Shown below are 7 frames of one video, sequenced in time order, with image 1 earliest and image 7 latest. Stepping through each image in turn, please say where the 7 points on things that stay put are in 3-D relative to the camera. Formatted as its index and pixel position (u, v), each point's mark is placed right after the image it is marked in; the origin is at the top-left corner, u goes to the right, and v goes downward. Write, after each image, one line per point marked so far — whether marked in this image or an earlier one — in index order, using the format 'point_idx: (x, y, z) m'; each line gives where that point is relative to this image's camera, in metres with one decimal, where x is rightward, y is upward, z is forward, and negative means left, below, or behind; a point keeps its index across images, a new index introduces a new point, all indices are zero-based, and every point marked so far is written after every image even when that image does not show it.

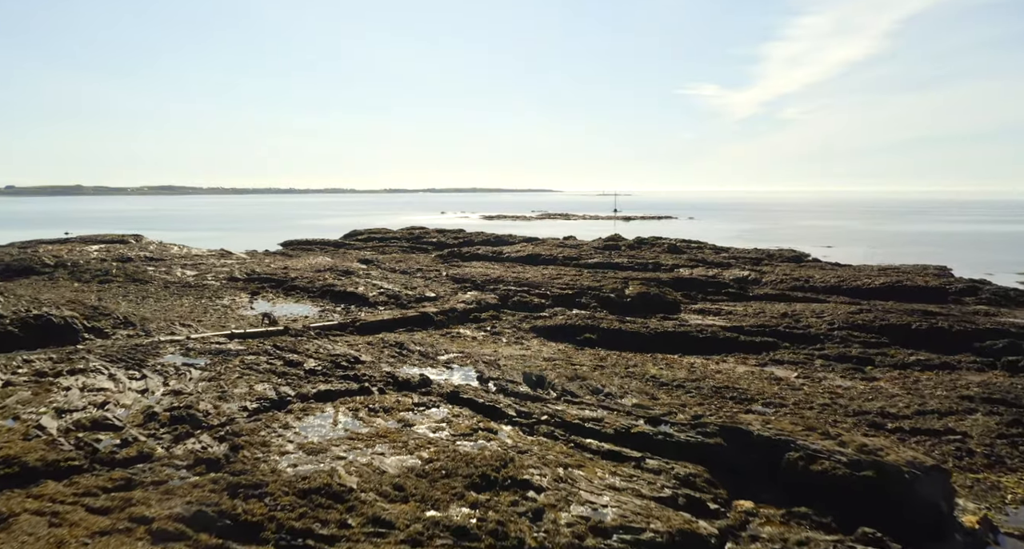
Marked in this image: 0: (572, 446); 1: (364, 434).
0: (+1.1, -3.1, +10.3) m
1: (-2.6, -2.8, +10.2) m
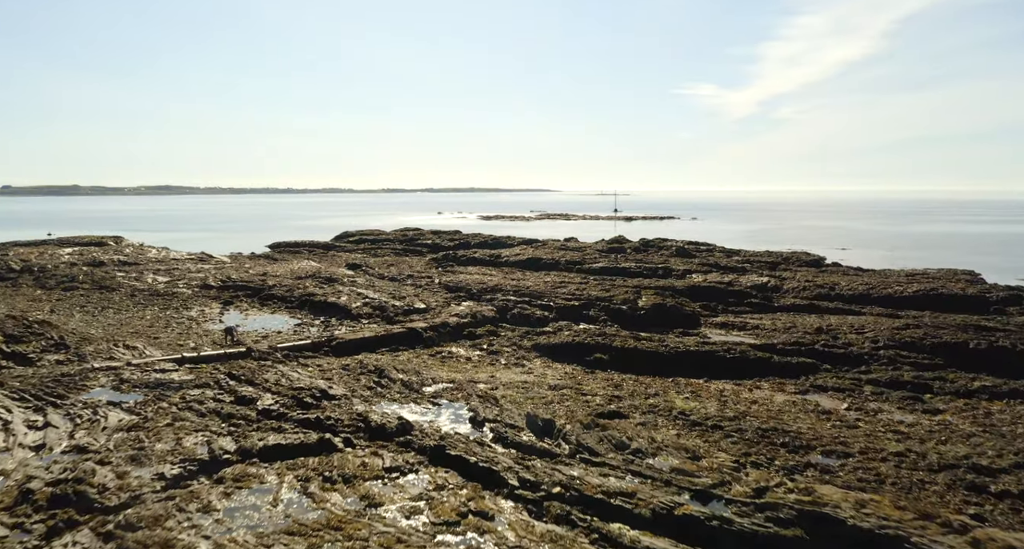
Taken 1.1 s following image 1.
0: (+1.1, -3.4, +7.5) m
1: (-2.6, -3.2, +7.4) m
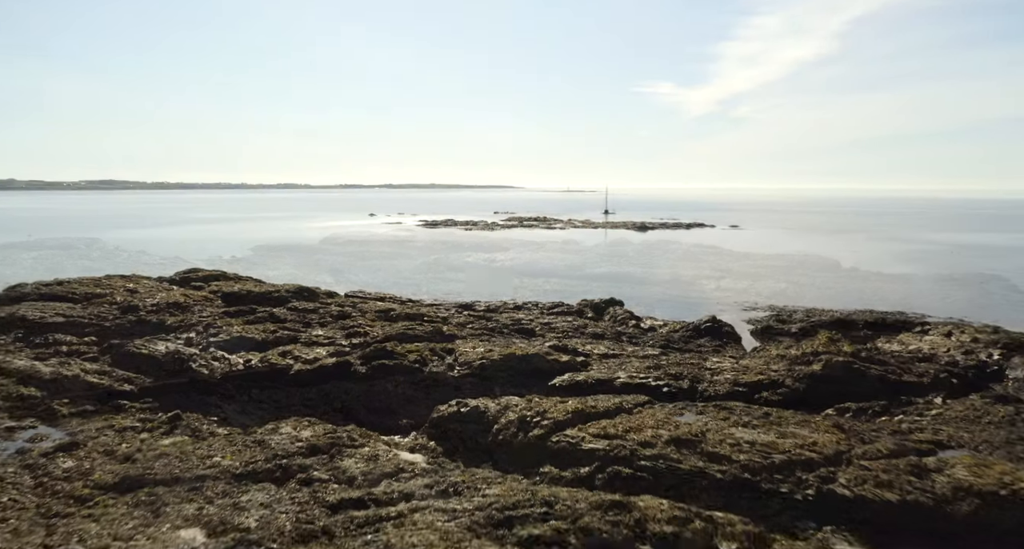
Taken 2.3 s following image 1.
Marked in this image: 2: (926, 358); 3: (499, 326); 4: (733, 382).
0: (+1.1, -3.9, +4.6) m
1: (-2.6, -3.6, +4.6) m
2: (+12.3, -2.5, +17.1) m
3: (-0.5, -1.7, +19.3) m
4: (+5.4, -2.6, +14.1) m
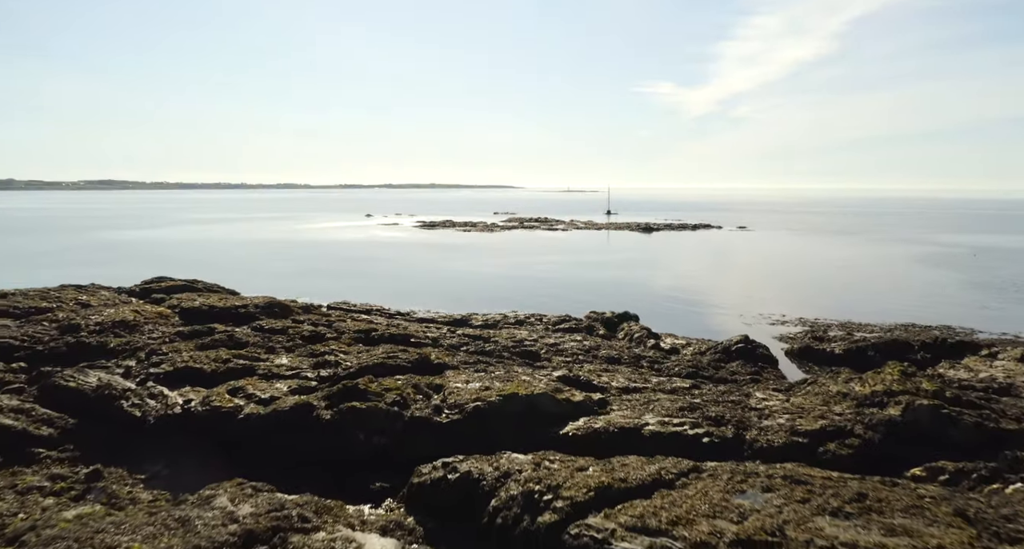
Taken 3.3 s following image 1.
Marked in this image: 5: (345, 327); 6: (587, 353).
0: (+1.1, -4.3, +1.9) m
1: (-2.5, -4.1, +1.8) m
2: (+12.3, -2.9, +14.4) m
3: (-0.4, -2.2, +16.5) m
4: (+5.4, -3.1, +11.4) m
5: (-5.1, -1.6, +17.6) m
6: (+2.2, -2.4, +17.2) m
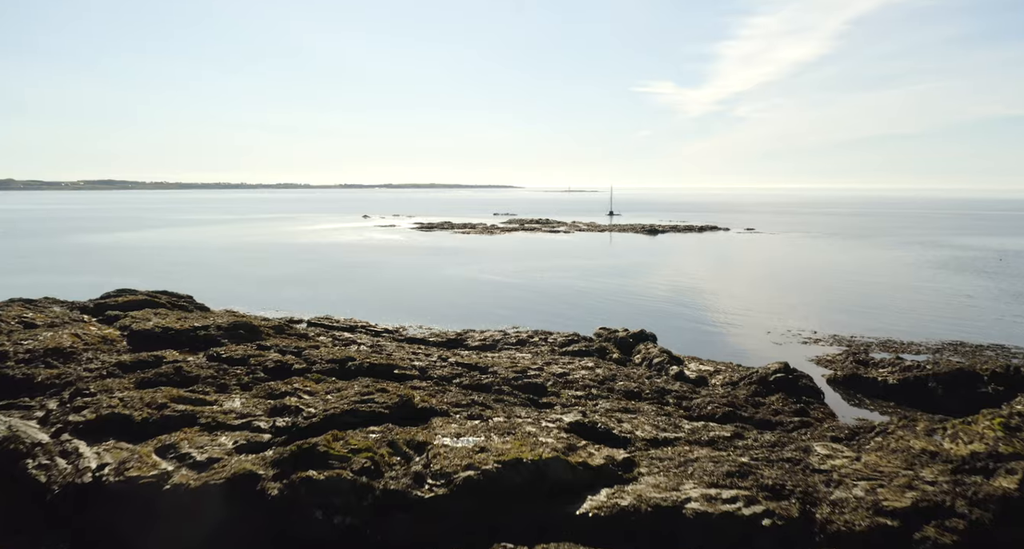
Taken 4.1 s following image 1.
0: (+1.2, -4.8, -0.7) m
1: (-2.5, -4.6, -0.8) m
2: (+12.4, -3.4, +11.8) m
3: (-0.4, -2.6, +14.0) m
4: (+5.5, -3.5, +8.8) m
5: (-5.0, -2.1, +15.1) m
6: (+2.3, -2.8, +14.6) m
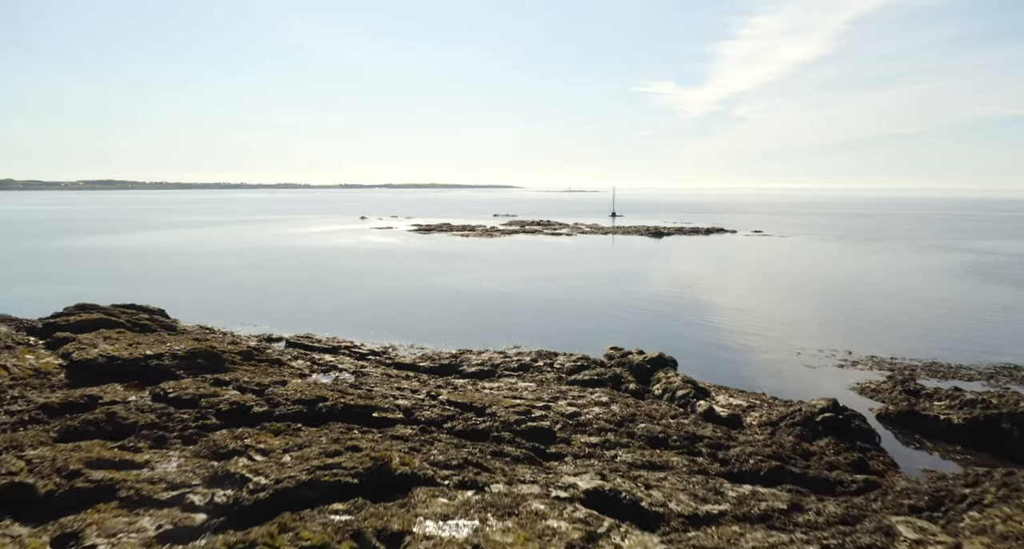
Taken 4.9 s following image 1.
0: (+1.2, -5.3, -3.0) m
1: (-2.5, -5.1, -3.0) m
2: (+12.4, -3.9, +9.5) m
3: (-0.4, -3.1, +11.7) m
4: (+5.5, -4.0, +6.5) m
5: (-5.0, -2.6, +12.8) m
6: (+2.3, -3.3, +12.4) m
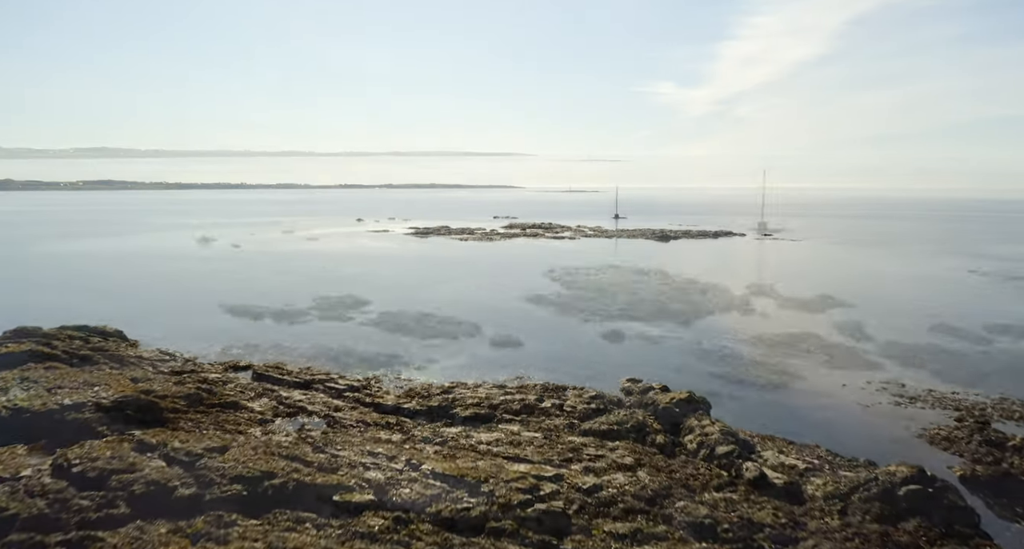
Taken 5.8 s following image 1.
0: (+1.2, -5.9, -5.7) m
1: (-2.4, -5.7, -5.8) m
2: (+12.5, -4.5, +6.8) m
3: (-0.3, -3.8, +9.0) m
4: (+5.6, -4.7, +3.8) m
5: (-5.0, -3.2, +10.1) m
6: (+2.4, -4.0, +9.6) m
